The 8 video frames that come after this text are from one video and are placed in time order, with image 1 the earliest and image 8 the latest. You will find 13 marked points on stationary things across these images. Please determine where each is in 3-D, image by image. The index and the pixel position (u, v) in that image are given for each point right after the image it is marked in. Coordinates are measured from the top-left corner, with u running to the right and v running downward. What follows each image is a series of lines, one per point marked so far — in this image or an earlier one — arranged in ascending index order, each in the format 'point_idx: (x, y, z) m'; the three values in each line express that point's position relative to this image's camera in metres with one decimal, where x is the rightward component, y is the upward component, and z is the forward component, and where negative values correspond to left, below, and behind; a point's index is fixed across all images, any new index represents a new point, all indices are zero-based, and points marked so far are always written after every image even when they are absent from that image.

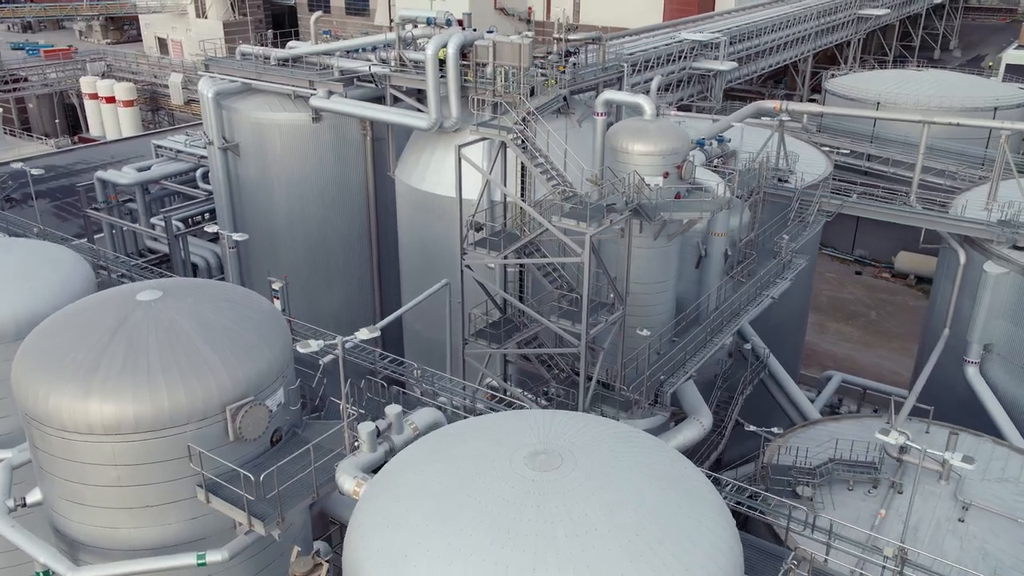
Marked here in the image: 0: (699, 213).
0: (+4.1, +1.6, +18.8) m
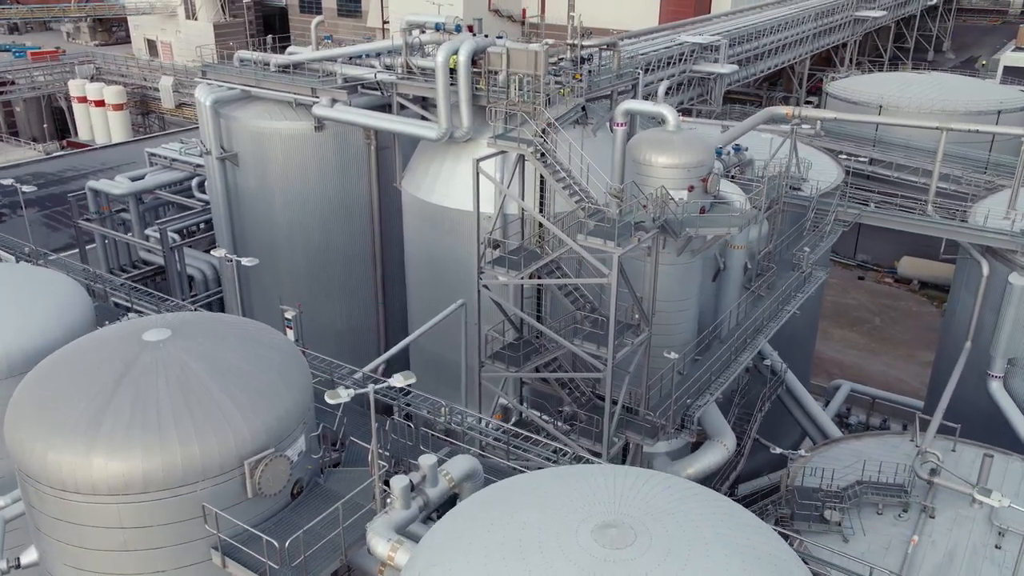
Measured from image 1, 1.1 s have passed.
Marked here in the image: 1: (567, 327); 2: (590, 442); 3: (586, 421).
0: (+4.5, +1.2, +17.9) m
1: (+1.2, -0.9, +17.9) m
2: (+1.7, -3.2, +17.6) m
3: (+1.6, -2.8, +17.9) m
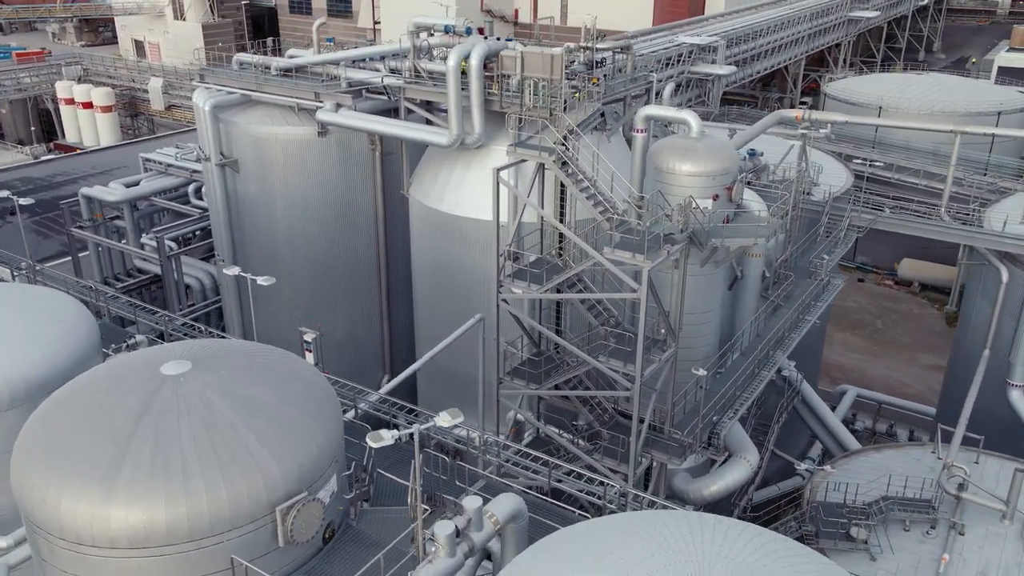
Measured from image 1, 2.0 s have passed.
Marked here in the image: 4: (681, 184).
0: (+4.9, +1.0, +17.3) m
1: (+1.6, -1.1, +17.2) m
2: (+2.1, -3.5, +16.9) m
3: (+2.0, -3.1, +17.3) m
4: (+3.6, +2.2, +17.8) m
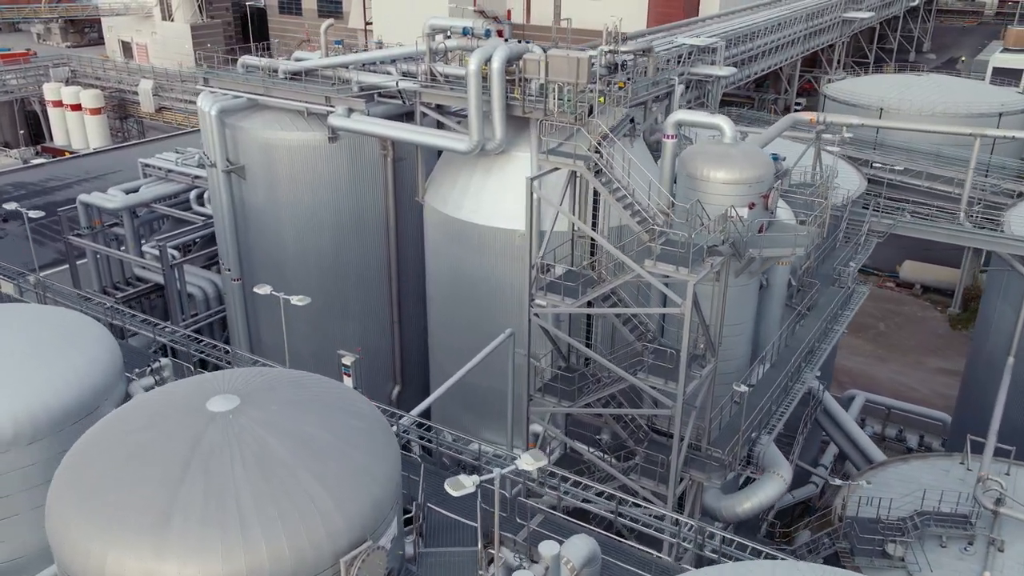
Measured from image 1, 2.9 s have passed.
0: (+5.5, +0.8, +16.7) m
1: (+2.2, -1.4, +16.6) m
2: (+2.8, -3.7, +16.3) m
3: (+2.7, -3.3, +16.6) m
4: (+4.1, +1.9, +17.2) m
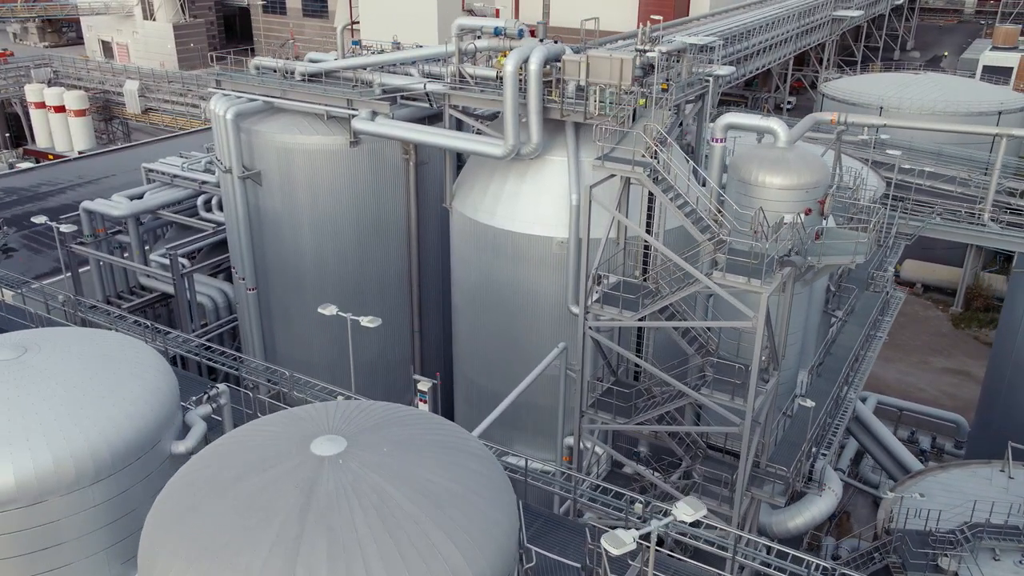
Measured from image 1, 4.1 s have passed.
0: (+6.4, +0.6, +16.1) m
1: (+3.2, -1.6, +15.9) m
2: (+3.8, -3.9, +15.6) m
3: (+3.6, -3.5, +16.0) m
4: (+5.1, +1.8, +16.6) m
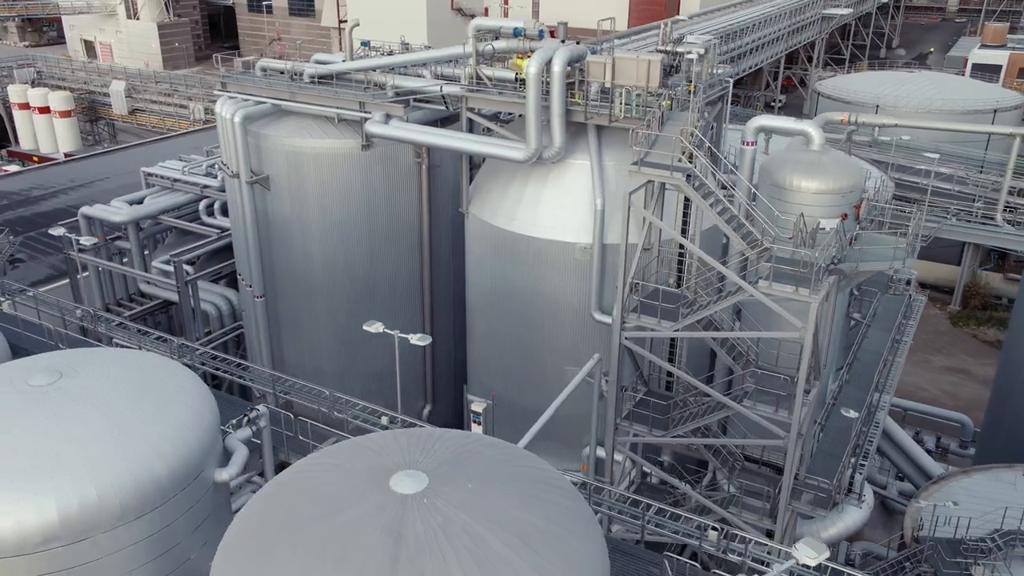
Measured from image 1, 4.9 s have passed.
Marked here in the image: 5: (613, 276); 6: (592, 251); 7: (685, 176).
0: (+7.0, +0.5, +15.7) m
1: (+3.7, -1.7, +15.5) m
2: (+4.4, -4.1, +15.2) m
3: (+4.2, -3.7, +15.6) m
4: (+5.6, +1.6, +16.2) m
5: (+2.3, +0.3, +19.4) m
6: (+1.8, +0.8, +19.1) m
7: (+3.0, +2.0, +15.1) m
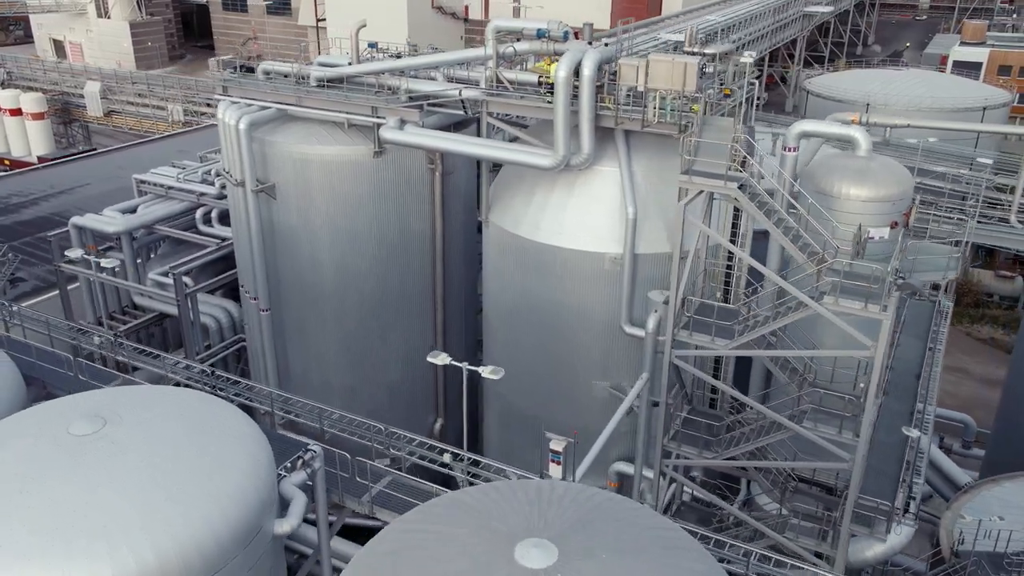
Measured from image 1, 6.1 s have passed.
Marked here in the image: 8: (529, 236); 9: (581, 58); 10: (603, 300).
0: (+7.7, +0.3, +15.1) m
1: (+4.5, -2.0, +14.8) m
2: (+5.1, -4.3, +14.6) m
3: (+5.0, -3.9, +14.9) m
4: (+6.3, +1.4, +15.6) m
5: (+2.9, 0.0, +18.7) m
6: (+2.4, +0.6, +18.4) m
7: (+3.7, +1.7, +14.4) m
8: (+0.4, +1.2, +19.4) m
9: (+1.4, +4.8, +17.6) m
10: (+2.0, -0.3, +18.9) m
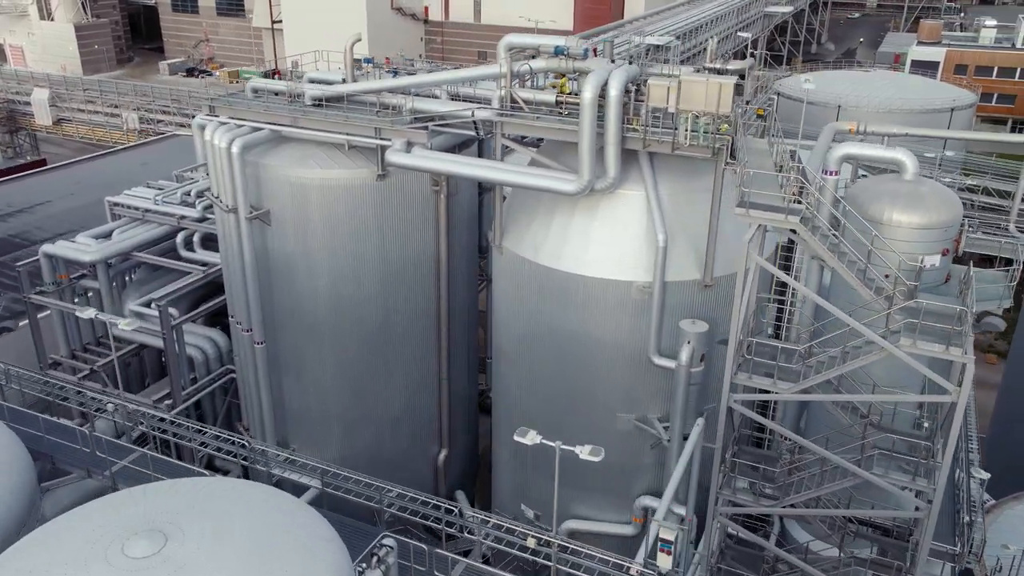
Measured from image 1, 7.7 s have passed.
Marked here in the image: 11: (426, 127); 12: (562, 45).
0: (+8.4, -0.3, +14.6) m
1: (+5.2, -2.6, +14.1) m
2: (+5.9, -4.9, +13.9) m
3: (+5.8, -4.5, +14.2) m
4: (+6.9, +0.9, +14.9) m
5: (+3.4, -0.6, +17.8) m
6: (+2.9, 0.0, +17.5) m
7: (+4.4, +1.1, +13.6) m
8: (+0.8, +0.5, +18.5) m
9: (+1.9, +4.1, +16.7) m
10: (+2.5, -0.9, +18.0) m
11: (-2.0, +3.7, +19.6) m
12: (+1.0, +5.2, +18.3) m
